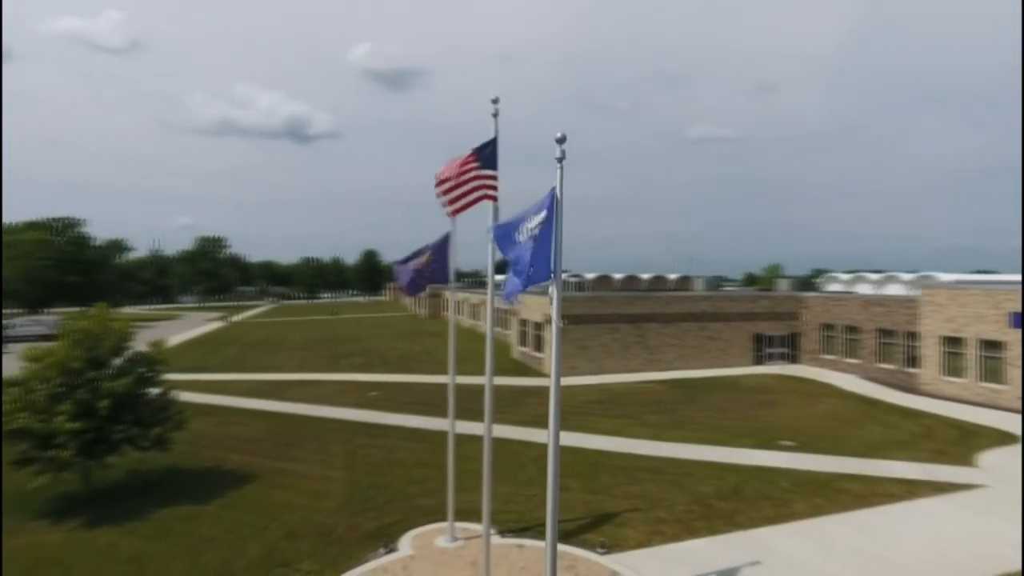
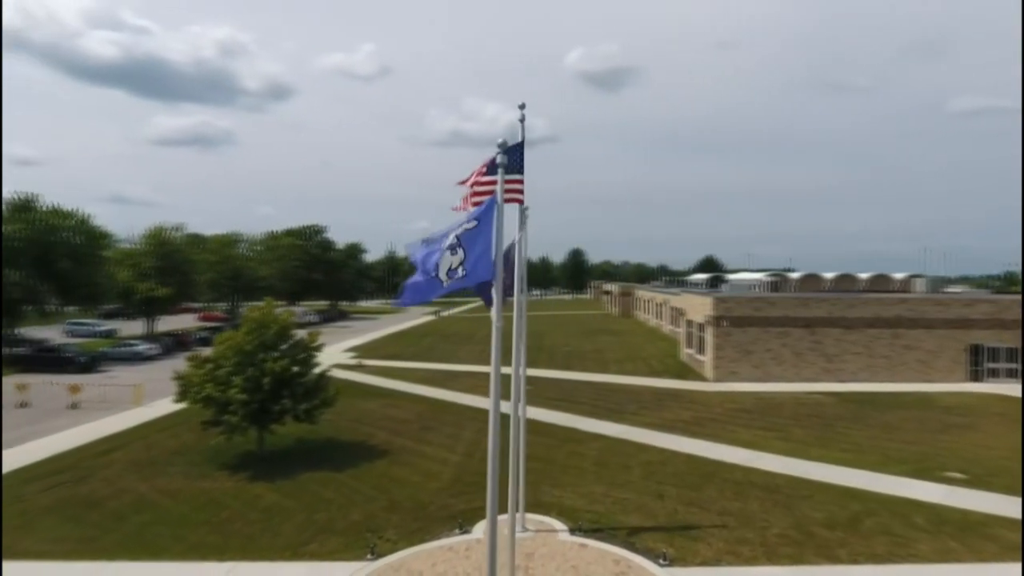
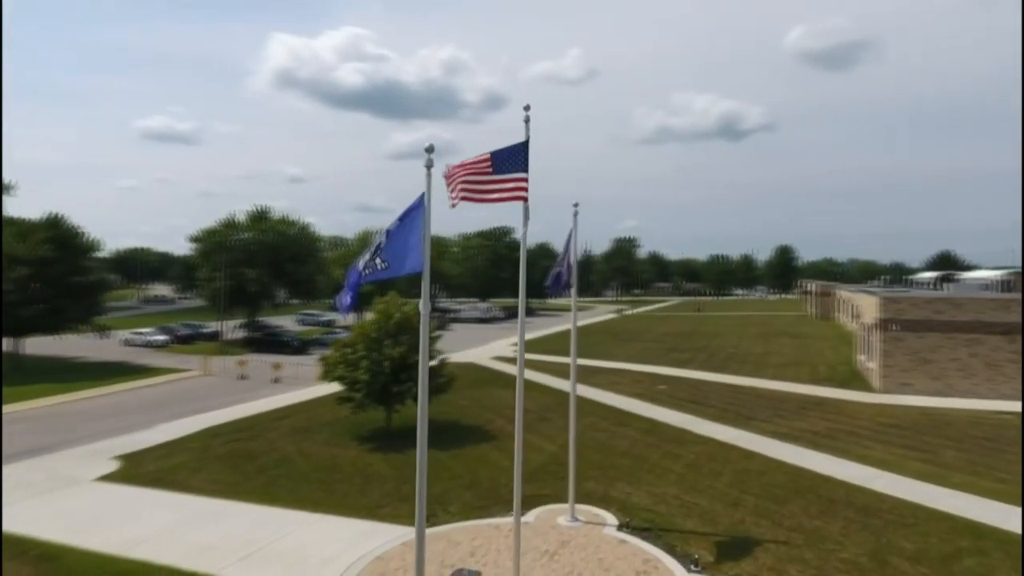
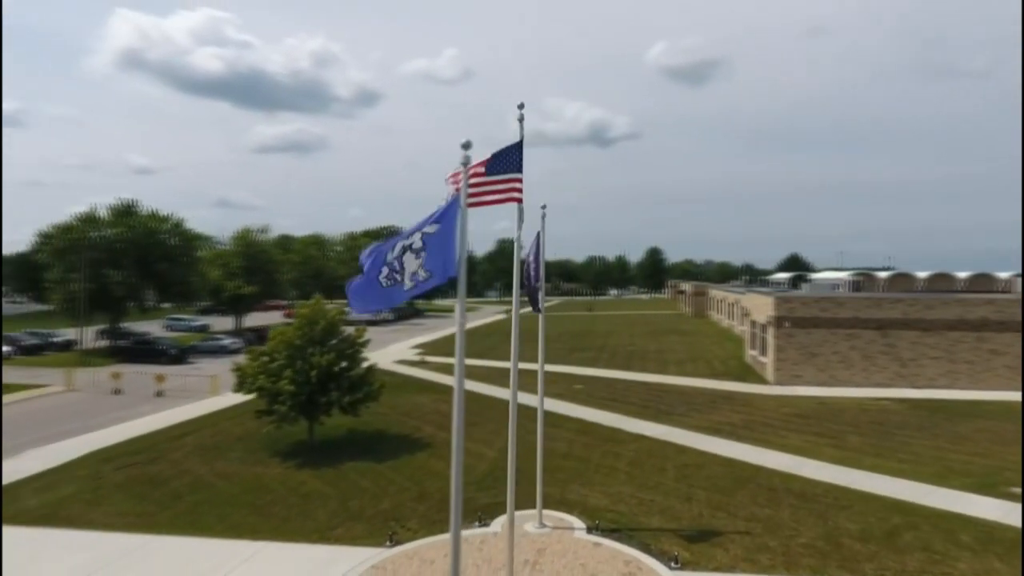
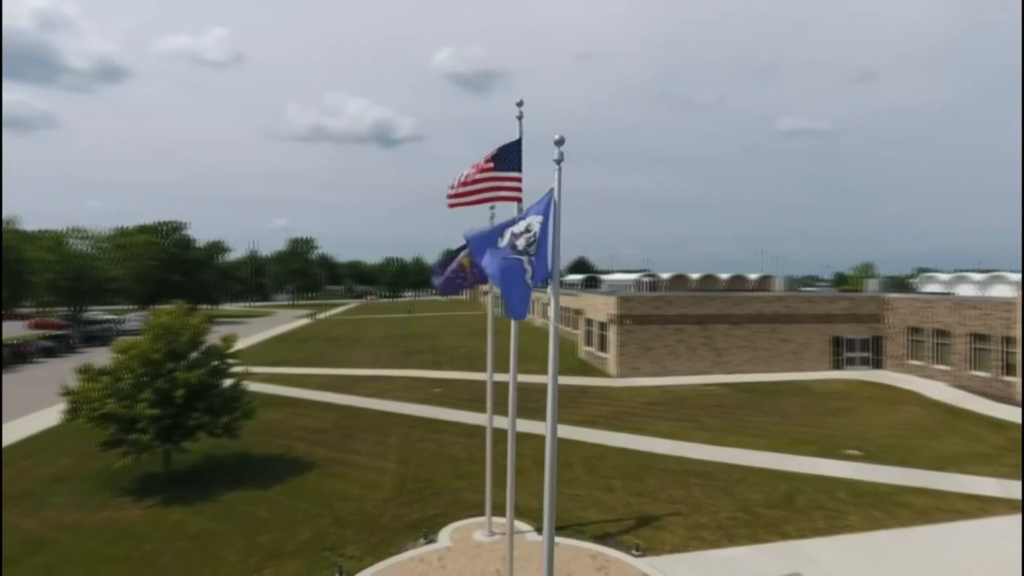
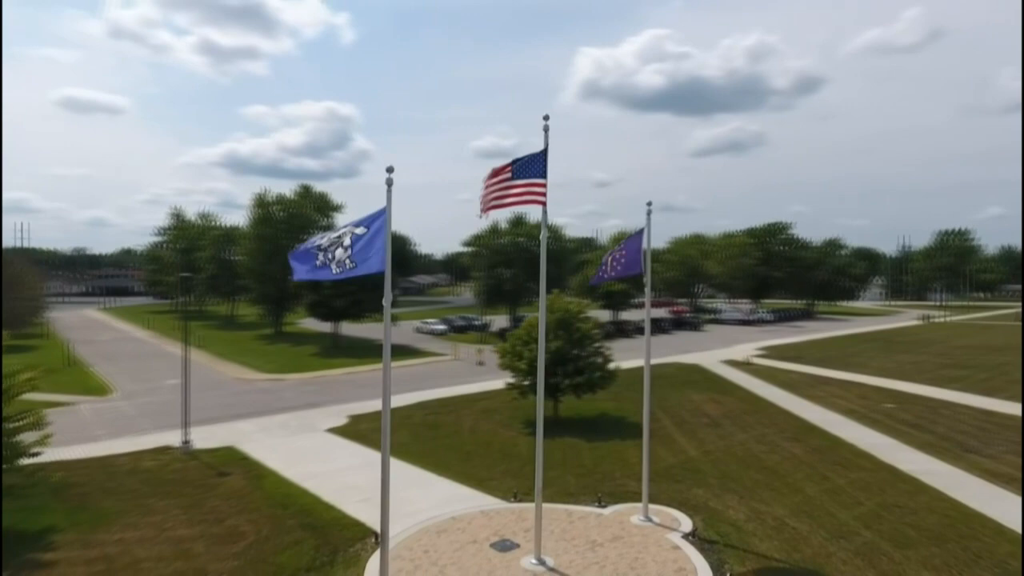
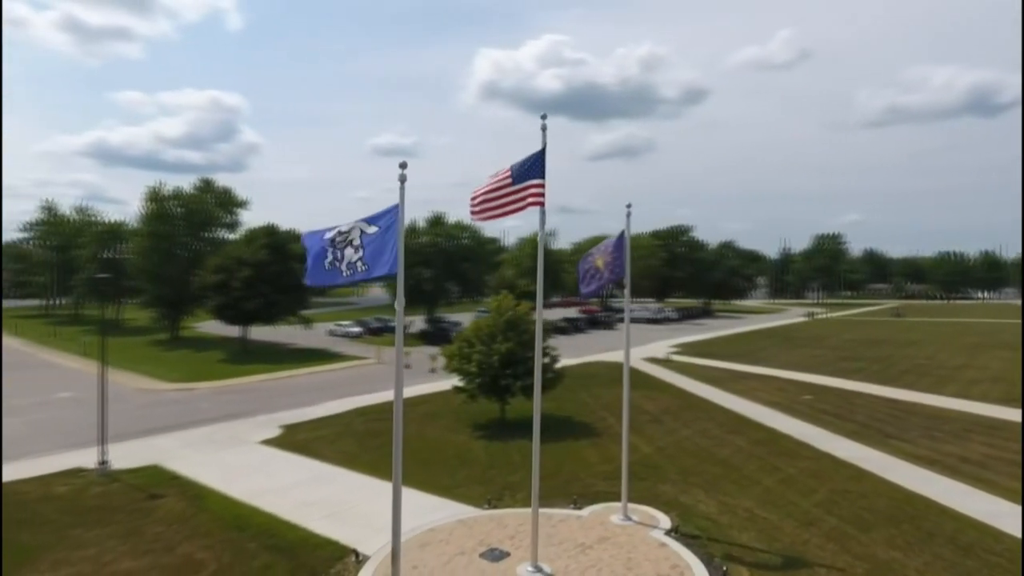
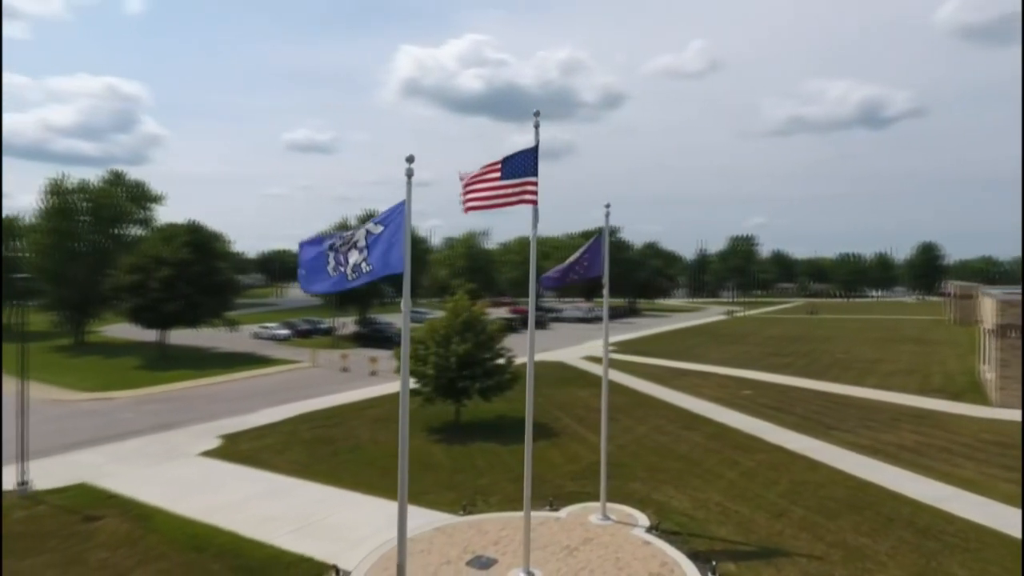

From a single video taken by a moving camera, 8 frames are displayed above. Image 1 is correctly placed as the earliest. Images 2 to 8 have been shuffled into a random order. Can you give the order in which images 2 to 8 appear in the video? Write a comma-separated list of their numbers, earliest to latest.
5, 2, 4, 3, 8, 7, 6
